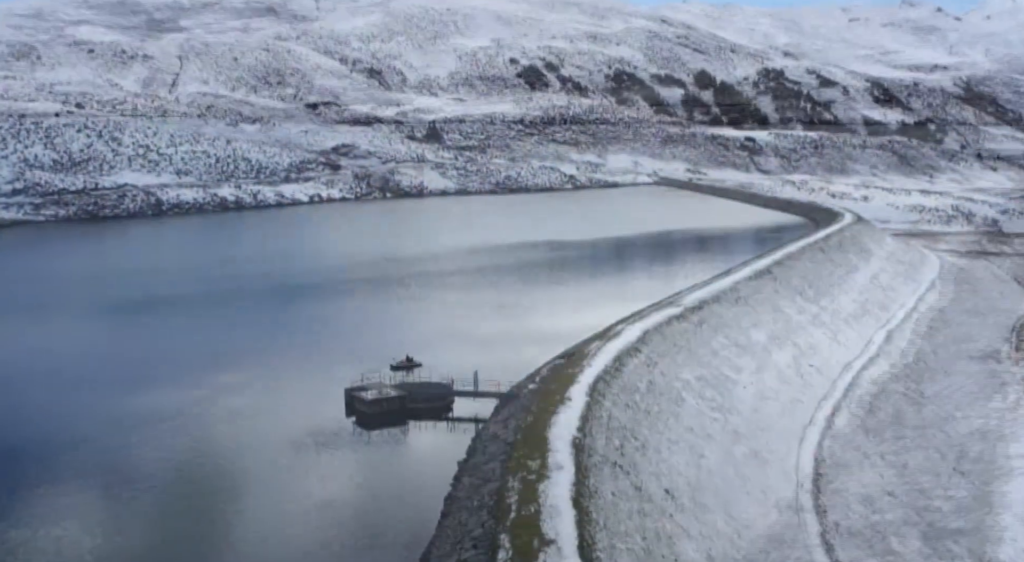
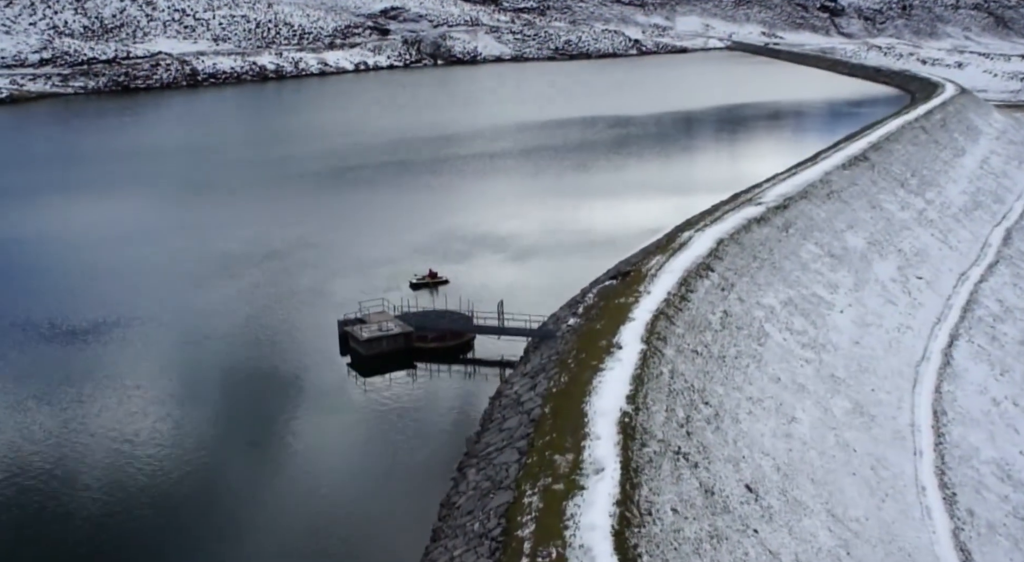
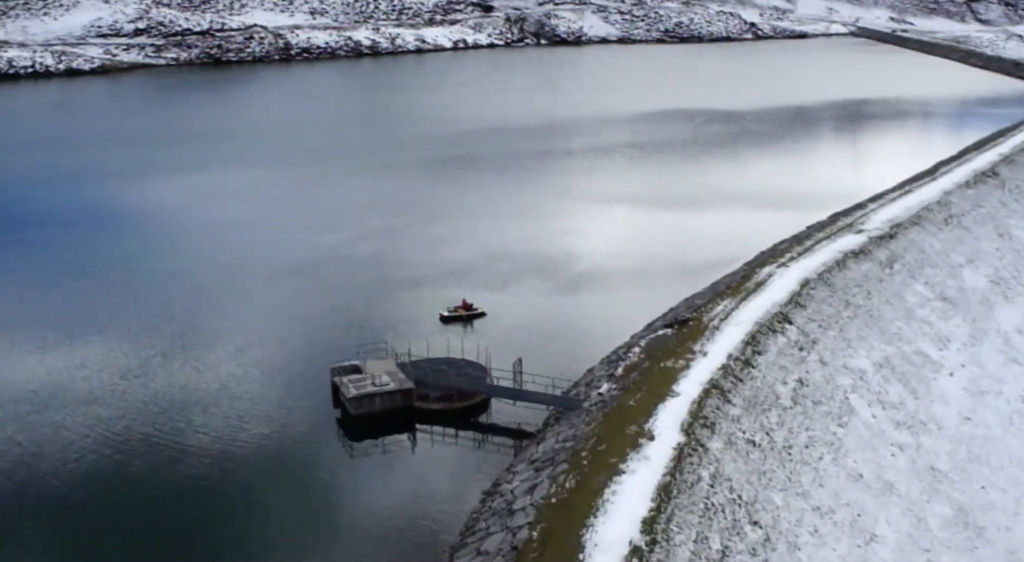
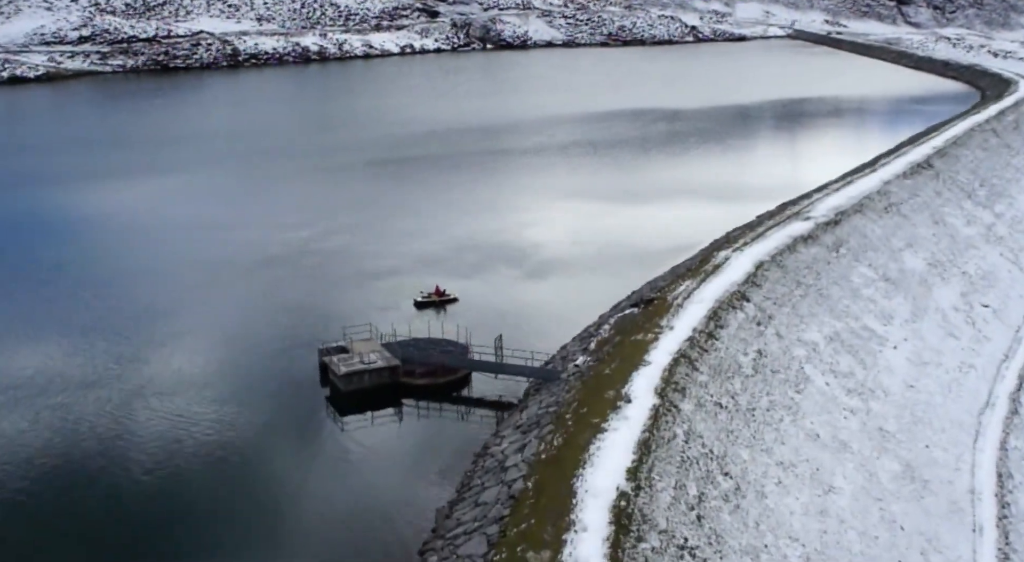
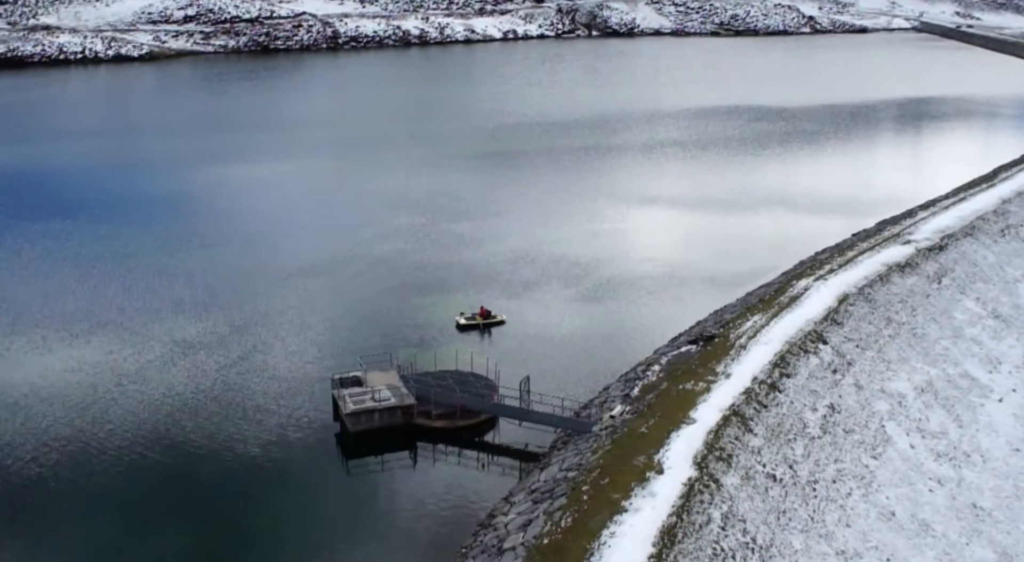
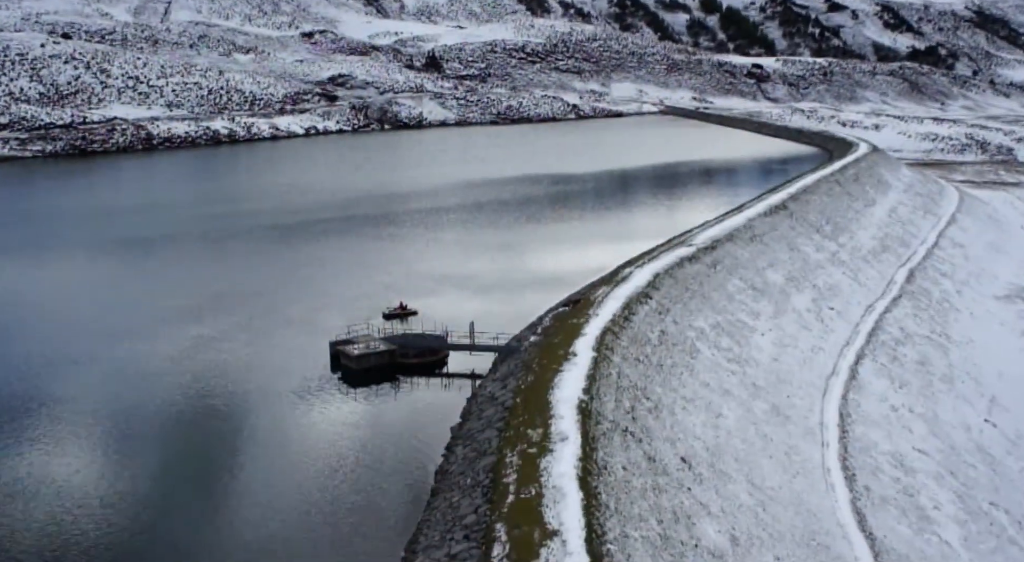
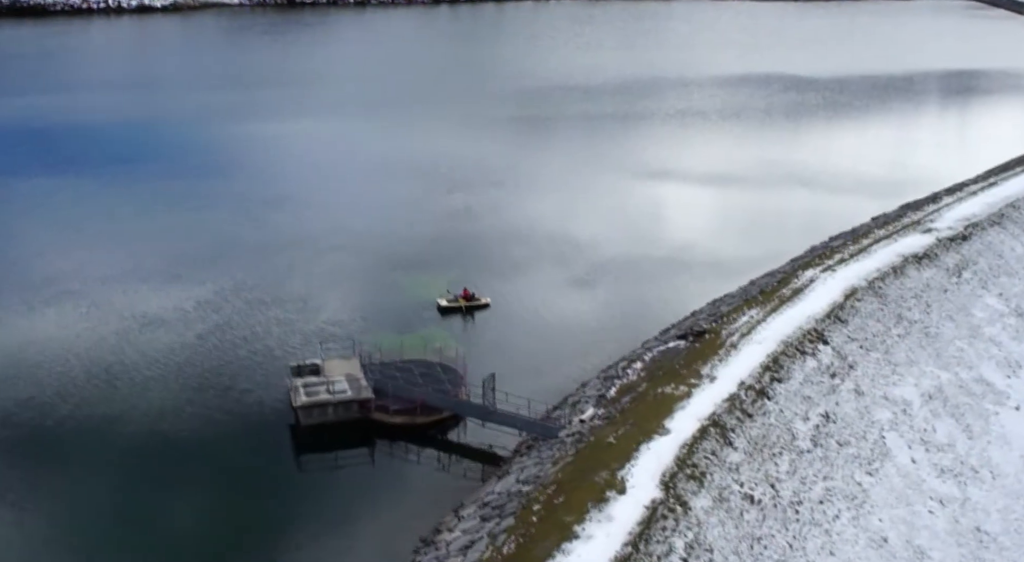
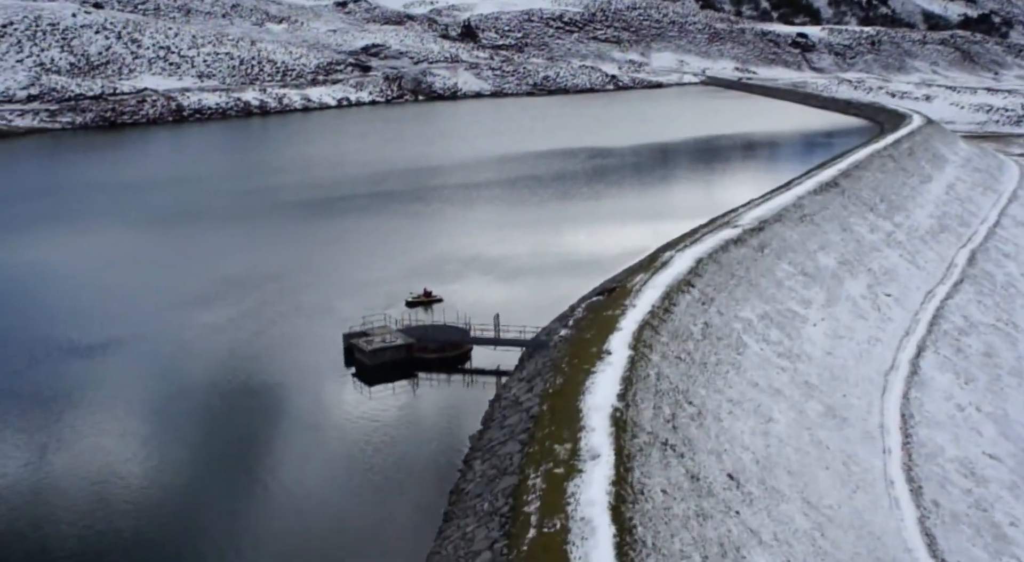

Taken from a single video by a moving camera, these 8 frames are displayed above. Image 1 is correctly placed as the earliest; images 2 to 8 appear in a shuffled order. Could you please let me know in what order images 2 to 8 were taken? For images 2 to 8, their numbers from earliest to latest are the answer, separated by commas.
6, 8, 2, 4, 3, 5, 7
